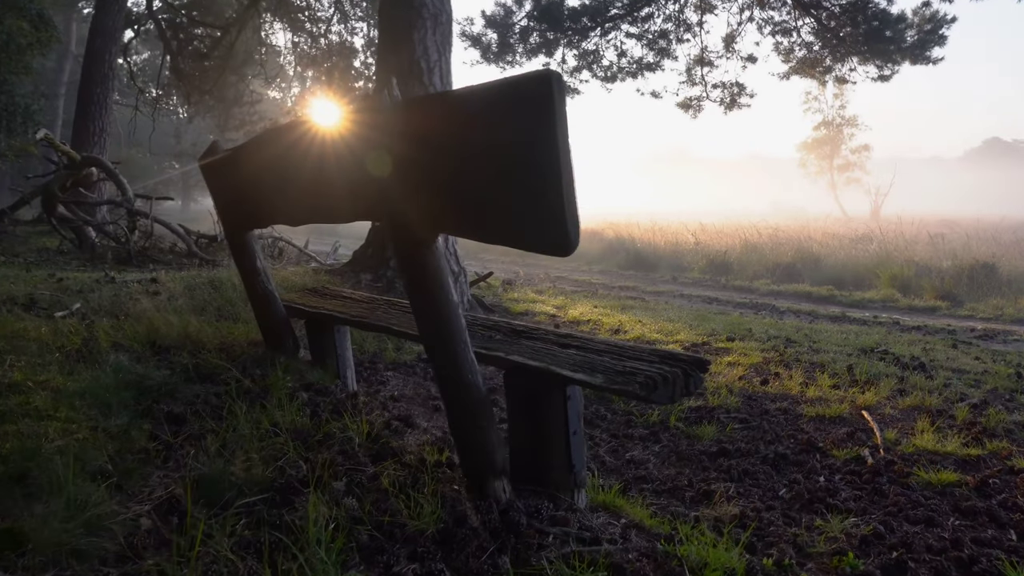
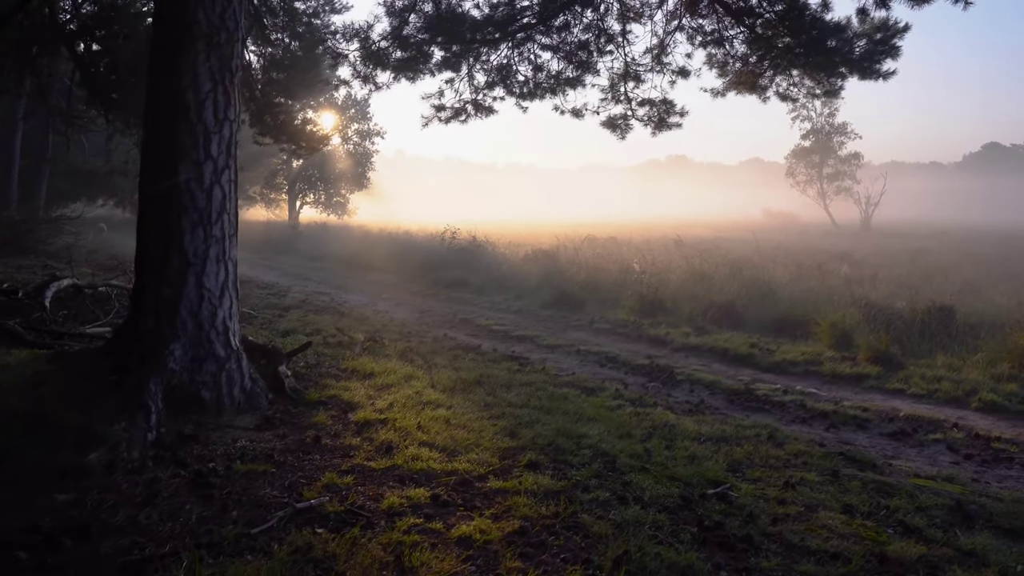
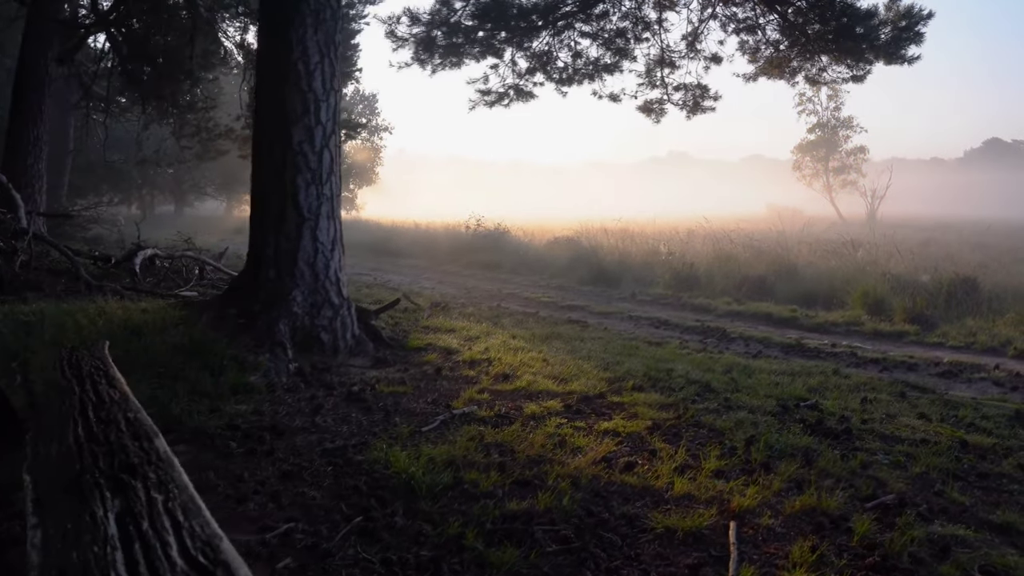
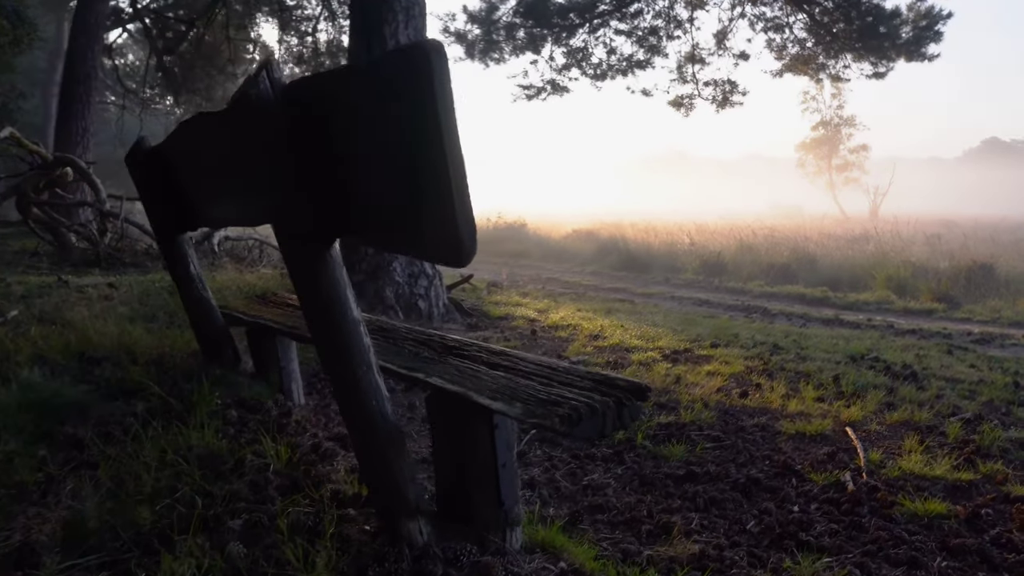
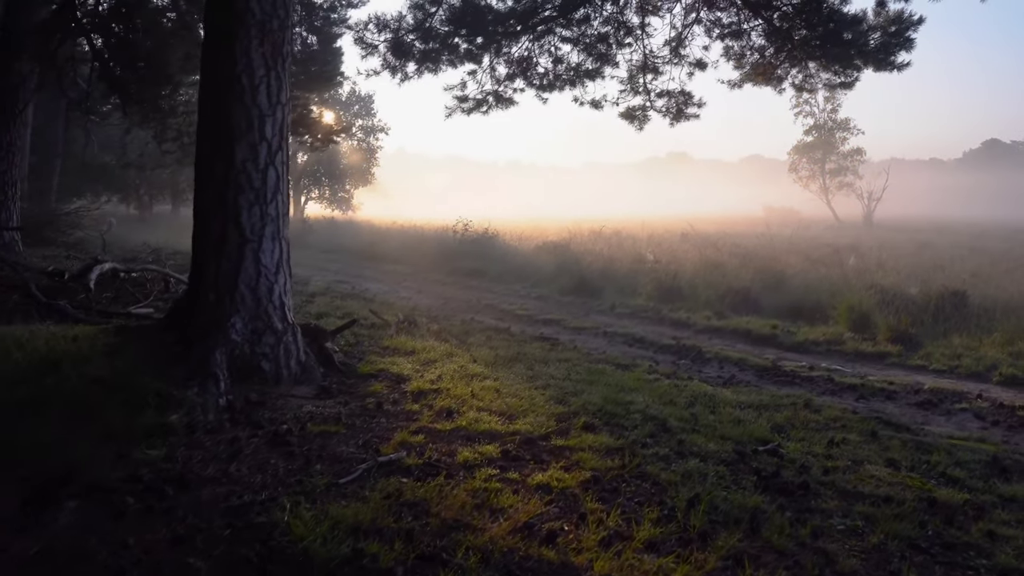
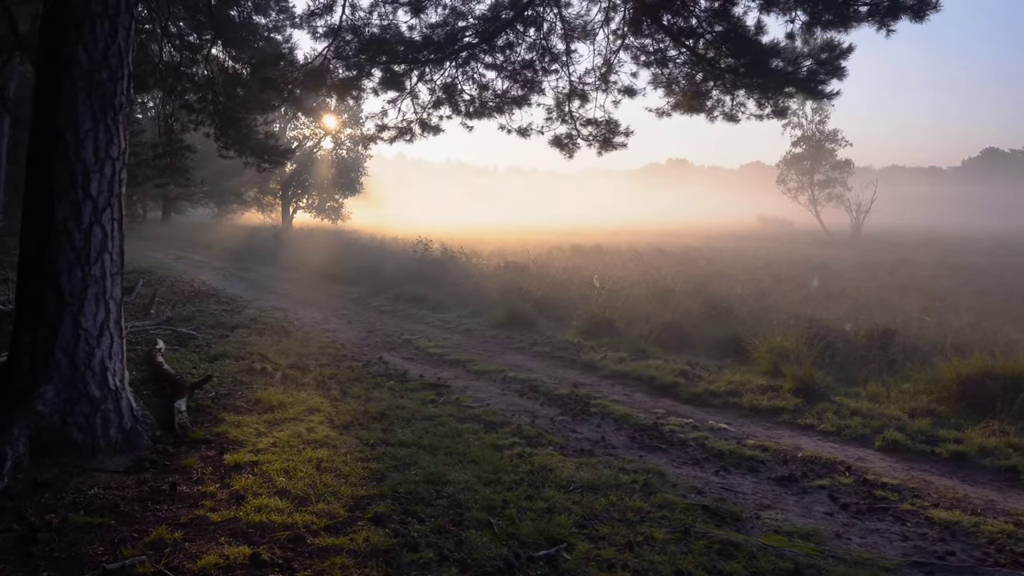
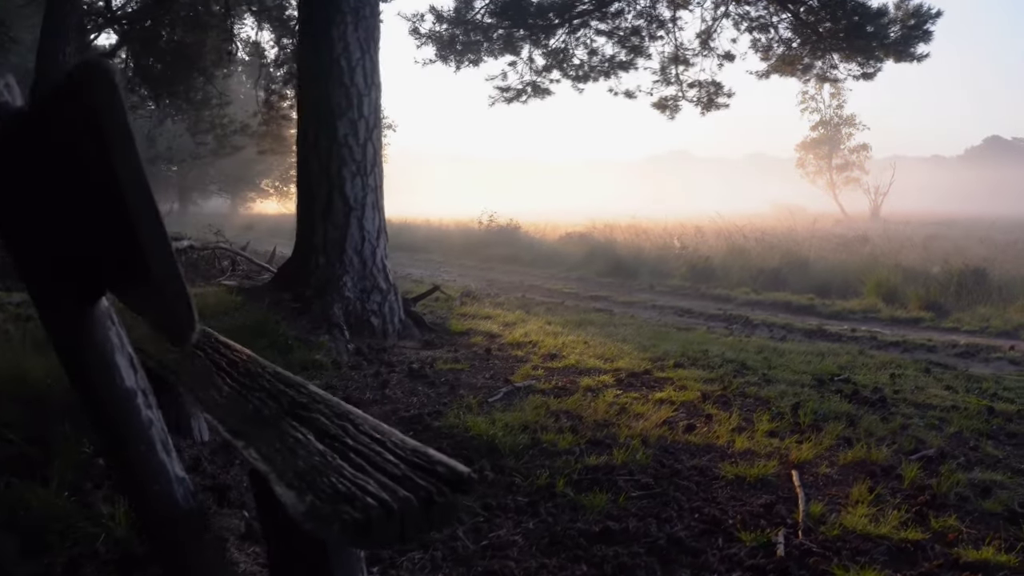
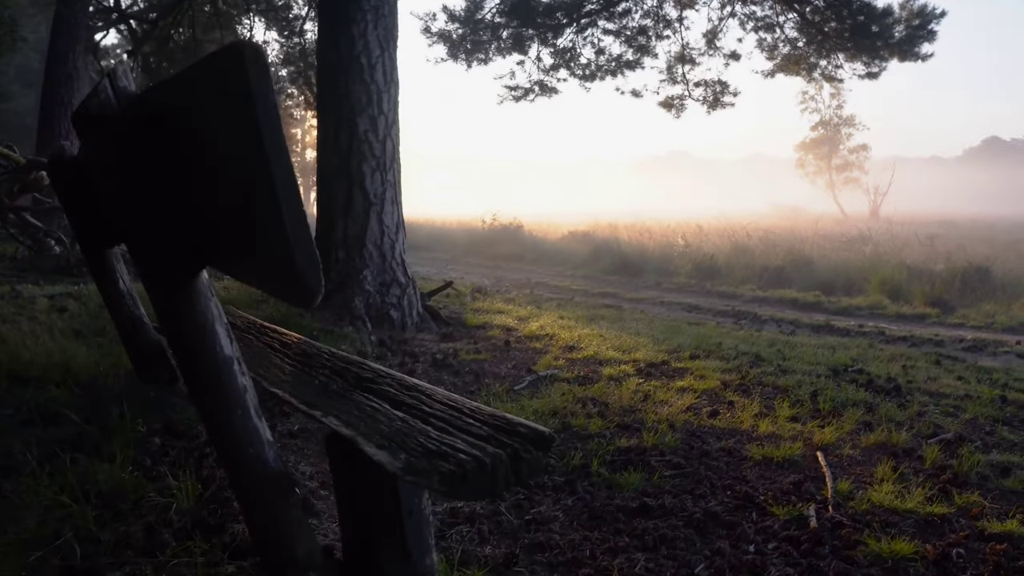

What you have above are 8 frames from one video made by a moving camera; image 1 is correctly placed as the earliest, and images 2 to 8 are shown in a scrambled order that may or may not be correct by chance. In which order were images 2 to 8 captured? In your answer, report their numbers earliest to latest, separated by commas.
4, 8, 7, 3, 5, 2, 6
